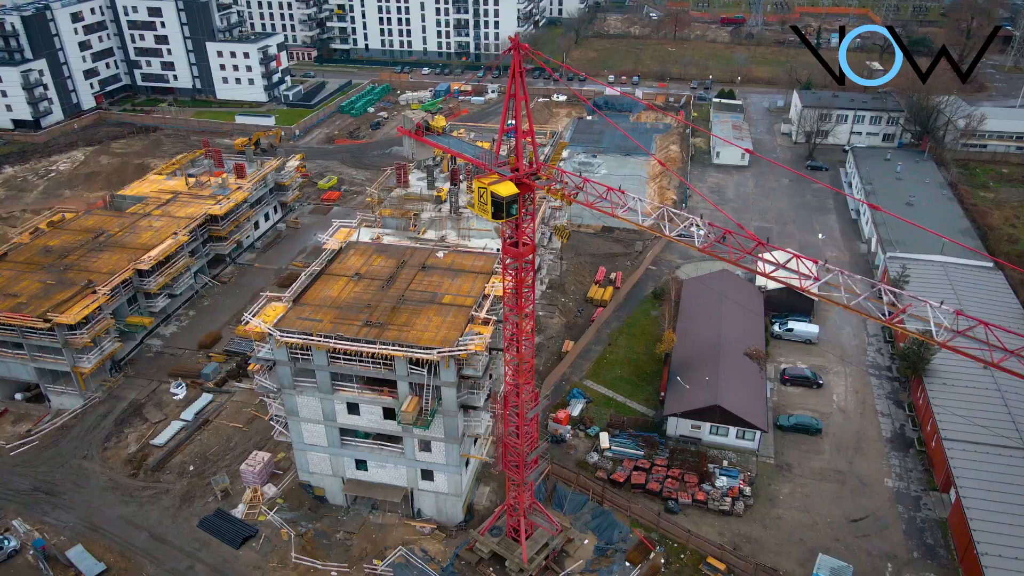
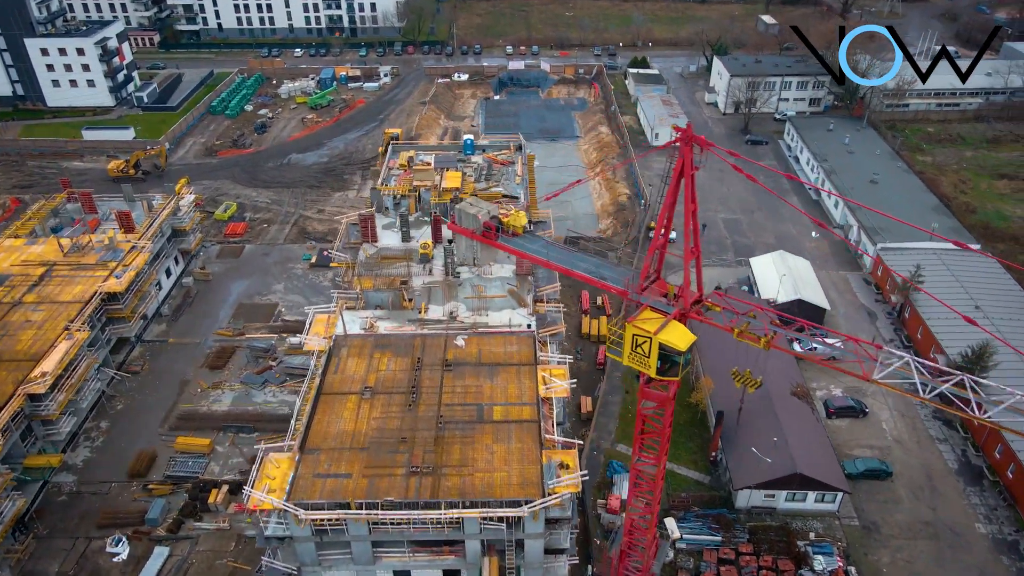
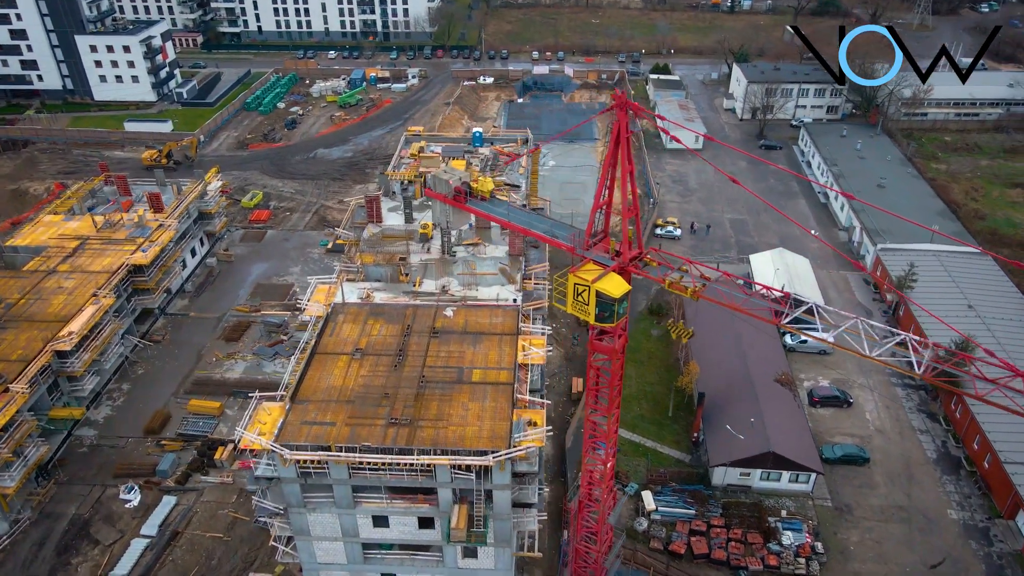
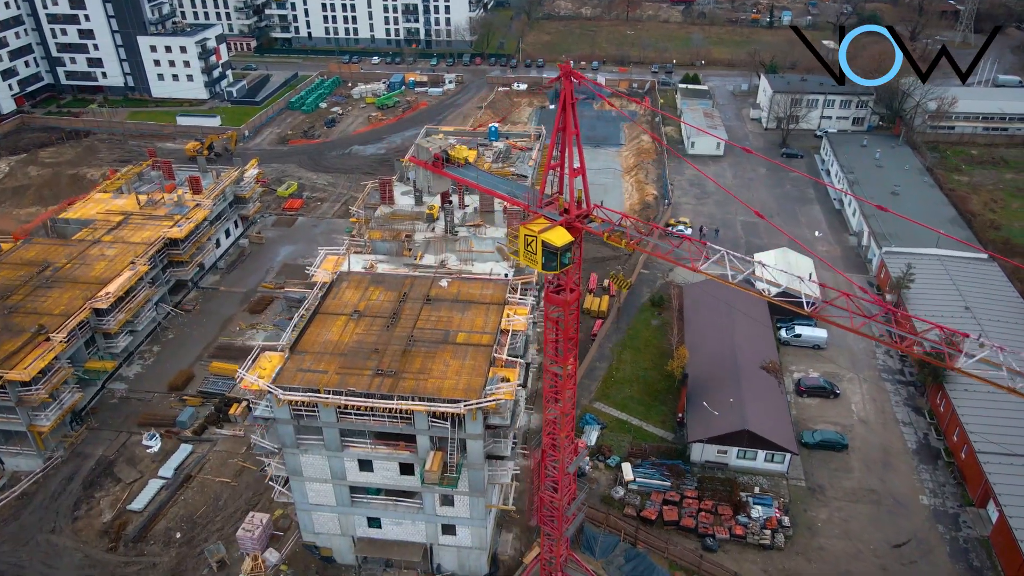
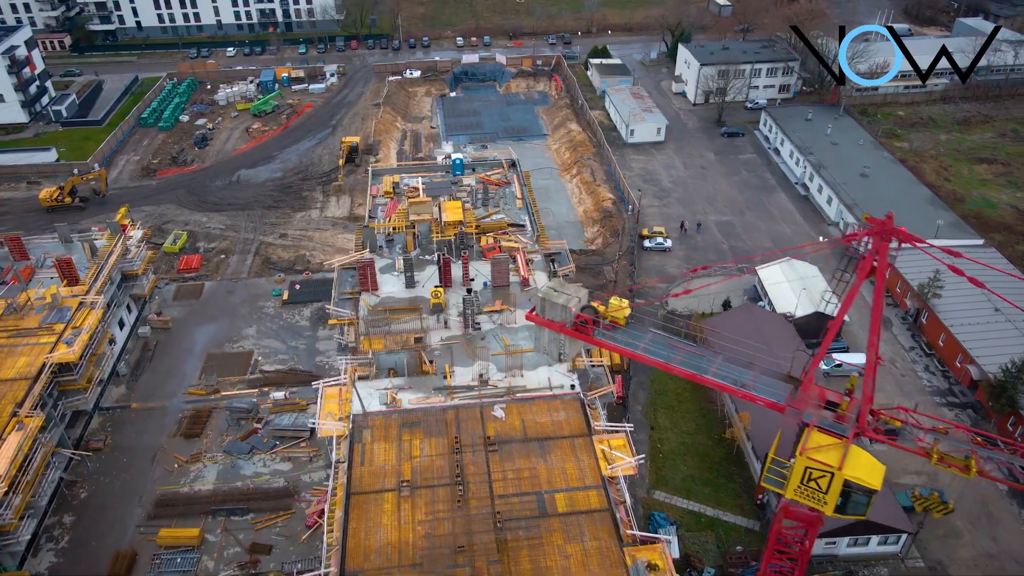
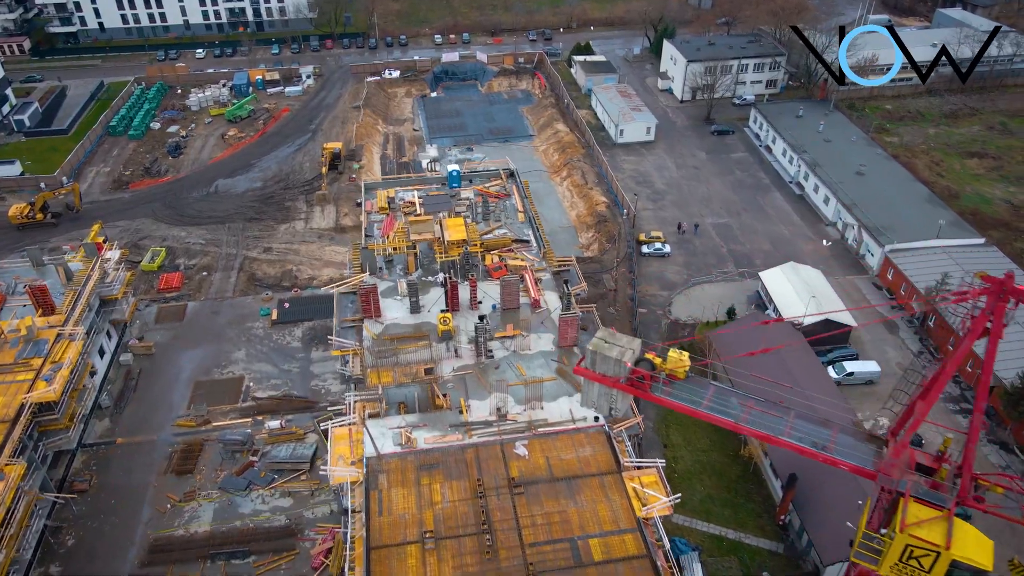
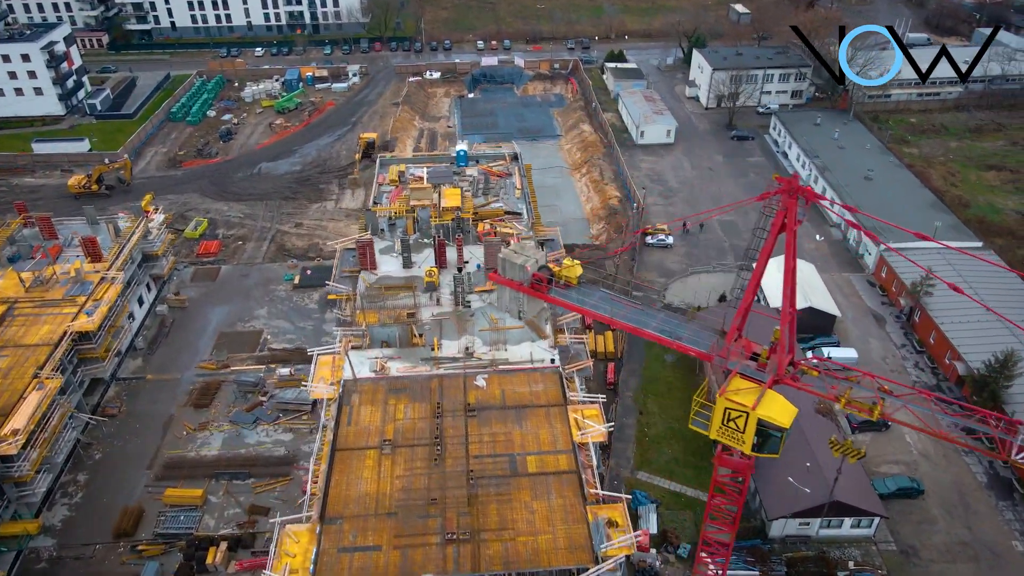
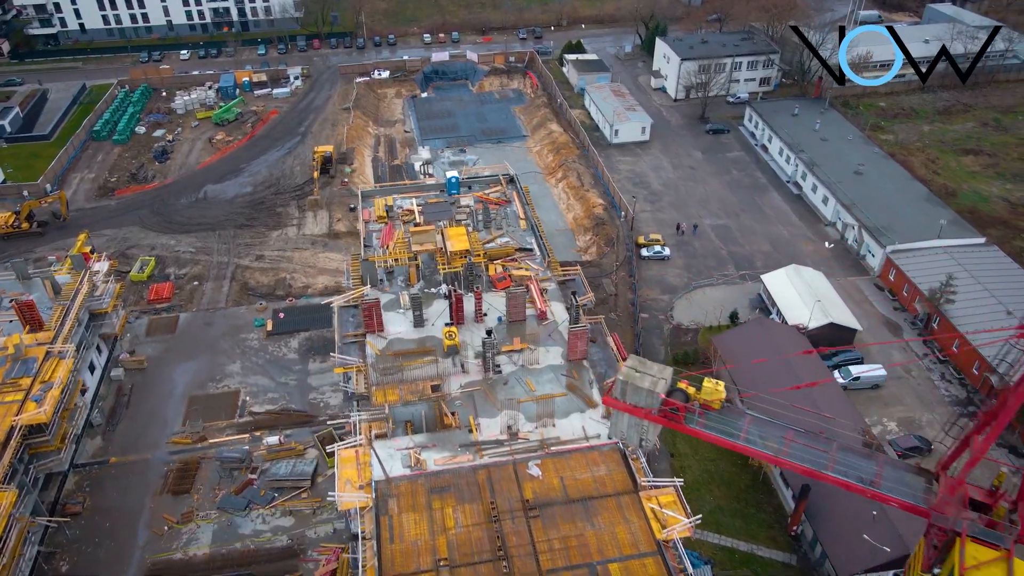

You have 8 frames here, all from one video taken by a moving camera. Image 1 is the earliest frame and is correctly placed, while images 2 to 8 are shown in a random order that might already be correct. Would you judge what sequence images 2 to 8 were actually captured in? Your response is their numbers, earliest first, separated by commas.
4, 3, 2, 7, 5, 6, 8
